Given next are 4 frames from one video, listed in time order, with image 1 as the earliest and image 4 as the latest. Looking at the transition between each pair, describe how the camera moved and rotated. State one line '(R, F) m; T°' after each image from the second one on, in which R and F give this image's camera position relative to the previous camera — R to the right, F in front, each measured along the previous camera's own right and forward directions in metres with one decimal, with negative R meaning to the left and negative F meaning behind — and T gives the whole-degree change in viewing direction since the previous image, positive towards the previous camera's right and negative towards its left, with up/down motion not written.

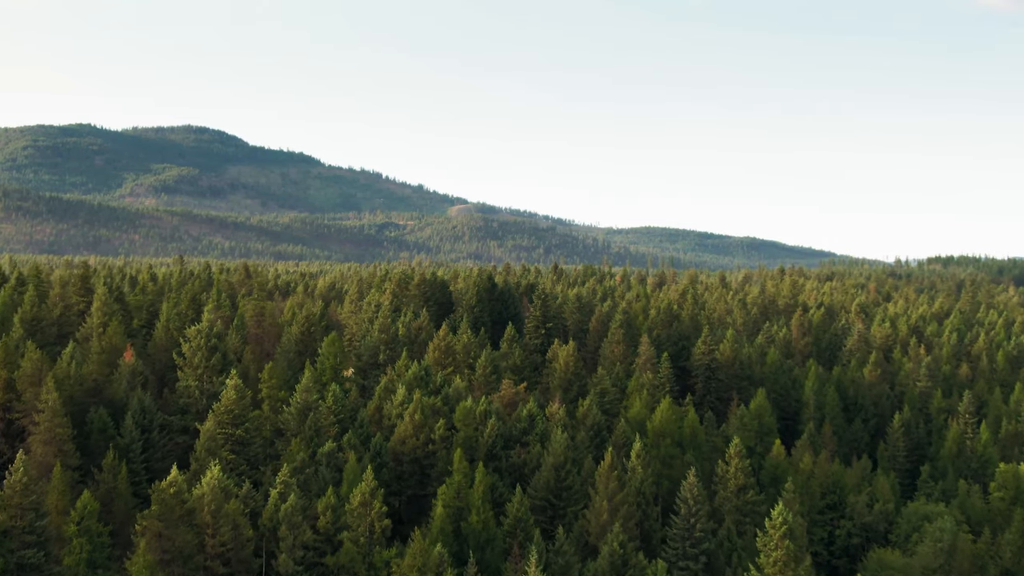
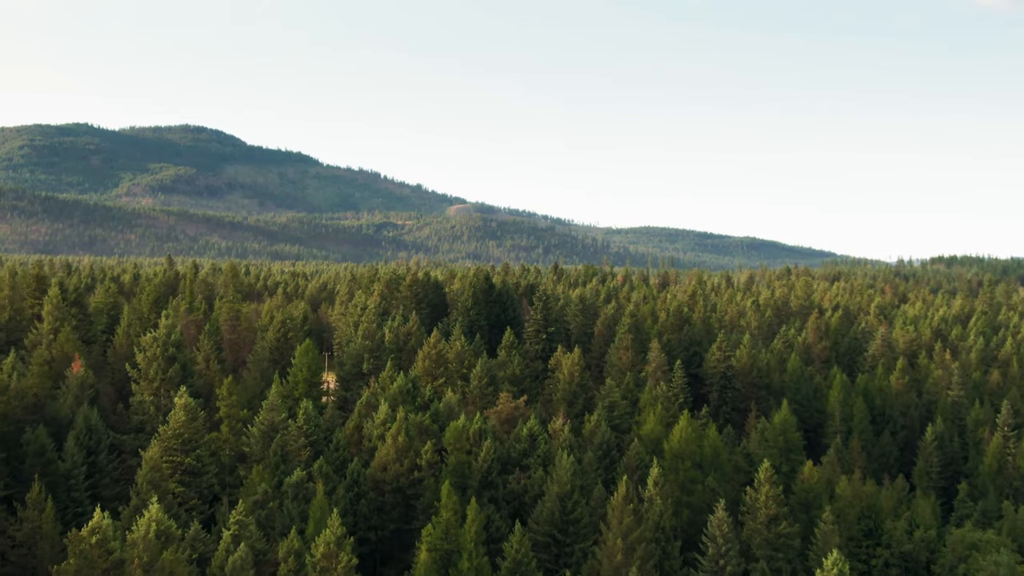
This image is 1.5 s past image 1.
(0.0, +9.9) m; 0°
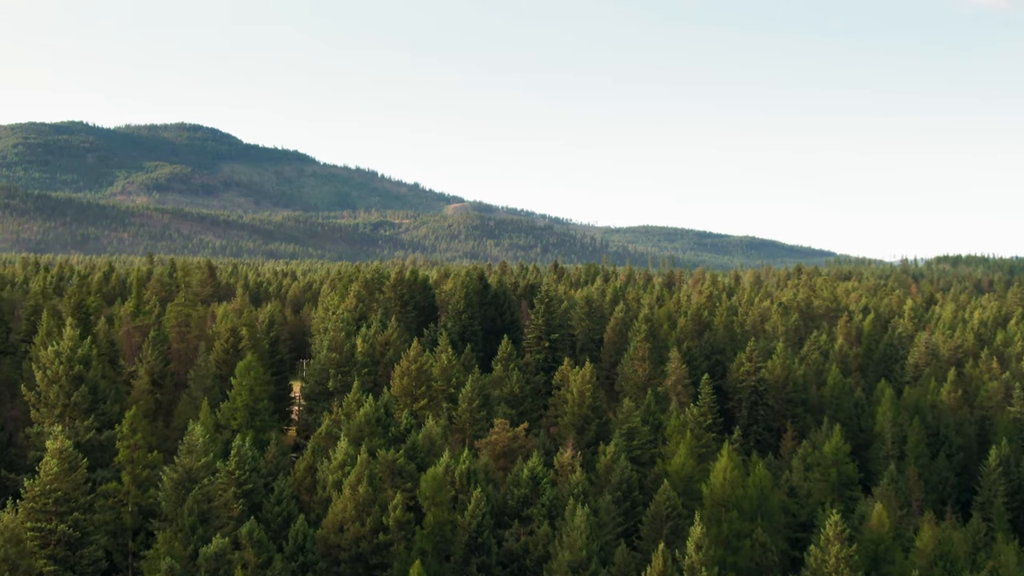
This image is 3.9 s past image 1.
(+0.1, +15.4) m; 0°
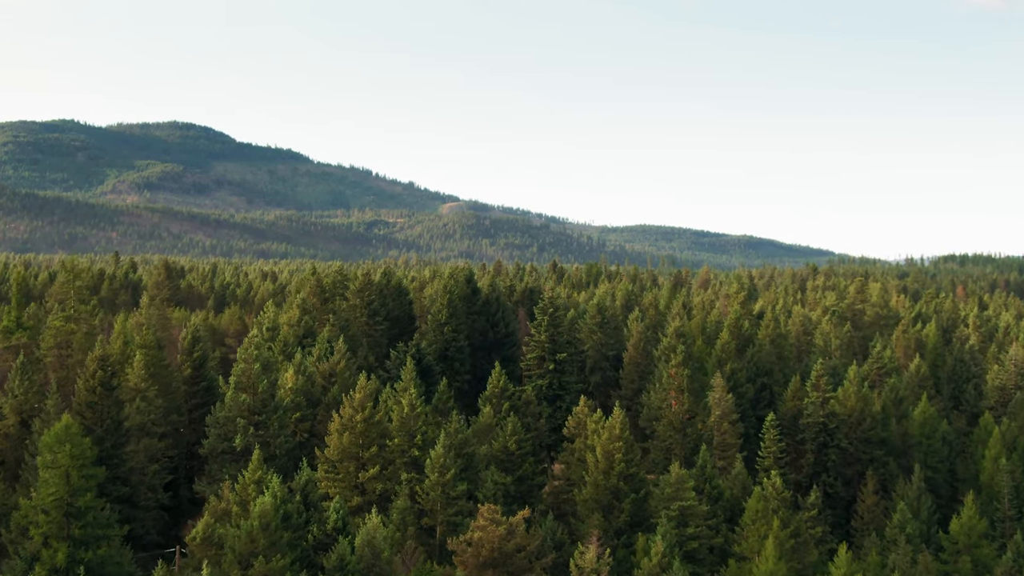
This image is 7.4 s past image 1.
(+0.1, +23.0) m; 0°
